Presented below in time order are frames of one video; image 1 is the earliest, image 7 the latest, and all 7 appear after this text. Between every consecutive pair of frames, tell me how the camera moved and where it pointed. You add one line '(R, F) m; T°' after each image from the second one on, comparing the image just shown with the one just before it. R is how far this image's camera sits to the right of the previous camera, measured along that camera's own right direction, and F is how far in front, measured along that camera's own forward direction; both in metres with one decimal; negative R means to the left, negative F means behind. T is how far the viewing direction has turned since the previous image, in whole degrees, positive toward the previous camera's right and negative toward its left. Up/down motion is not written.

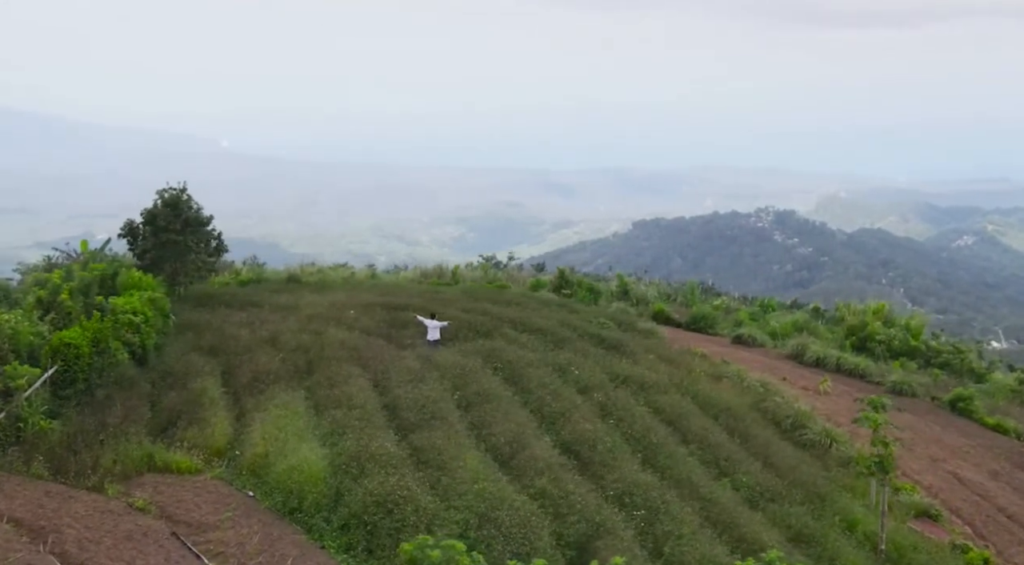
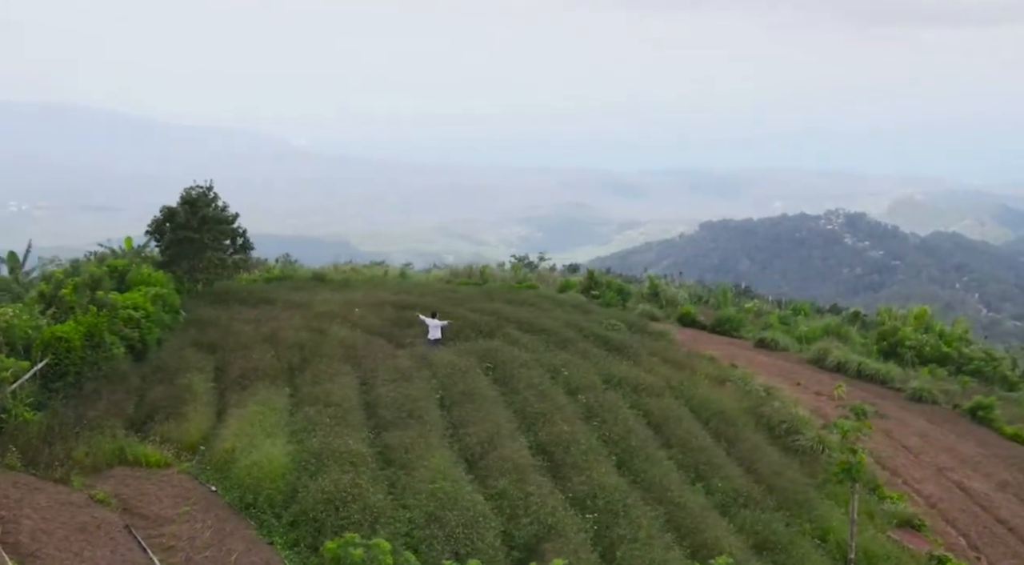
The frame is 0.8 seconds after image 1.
(+0.9, +0.1) m; -3°
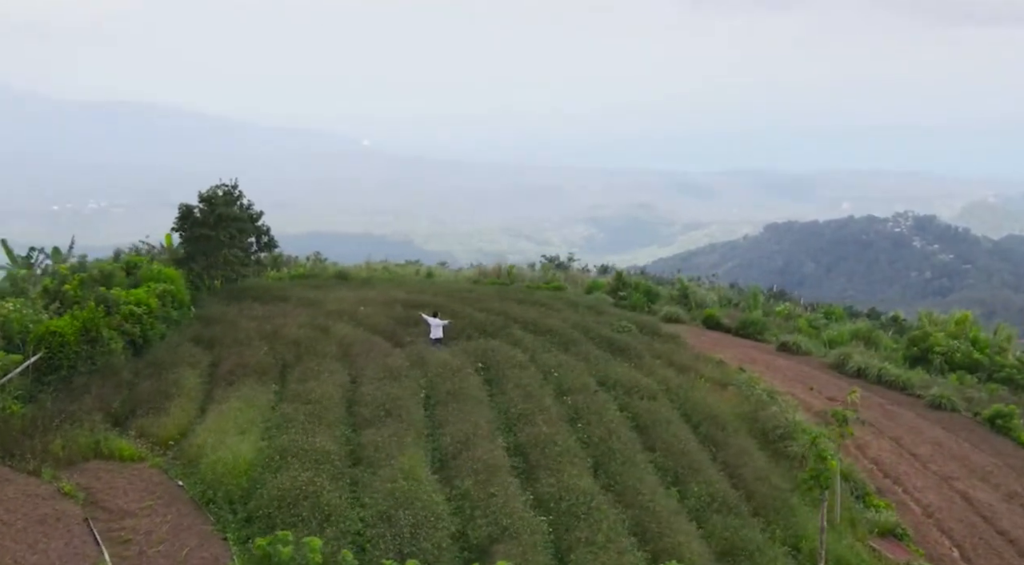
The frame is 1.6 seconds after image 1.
(+0.8, +0.1) m; -2°
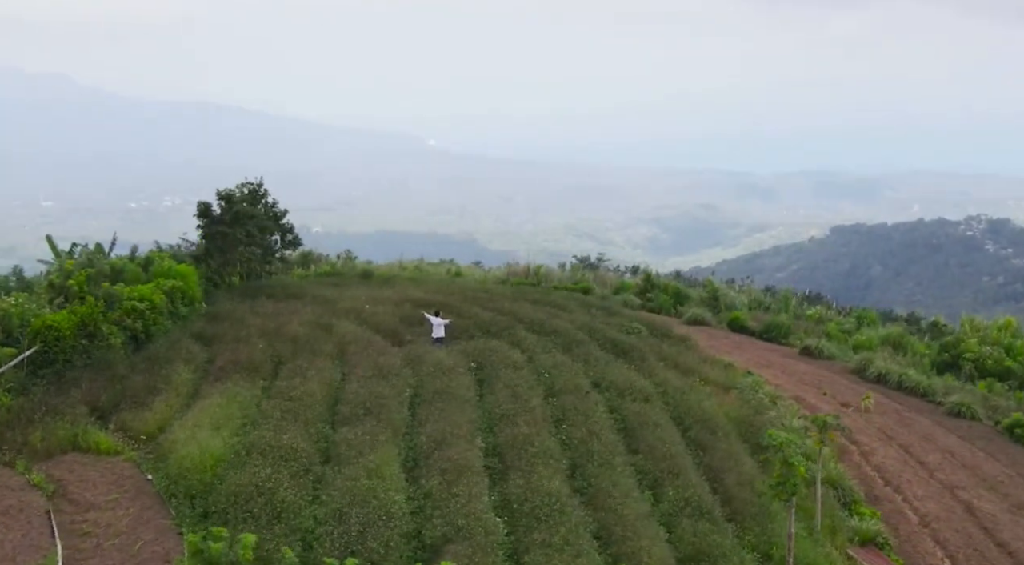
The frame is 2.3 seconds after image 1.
(+0.8, +0.1) m; -2°
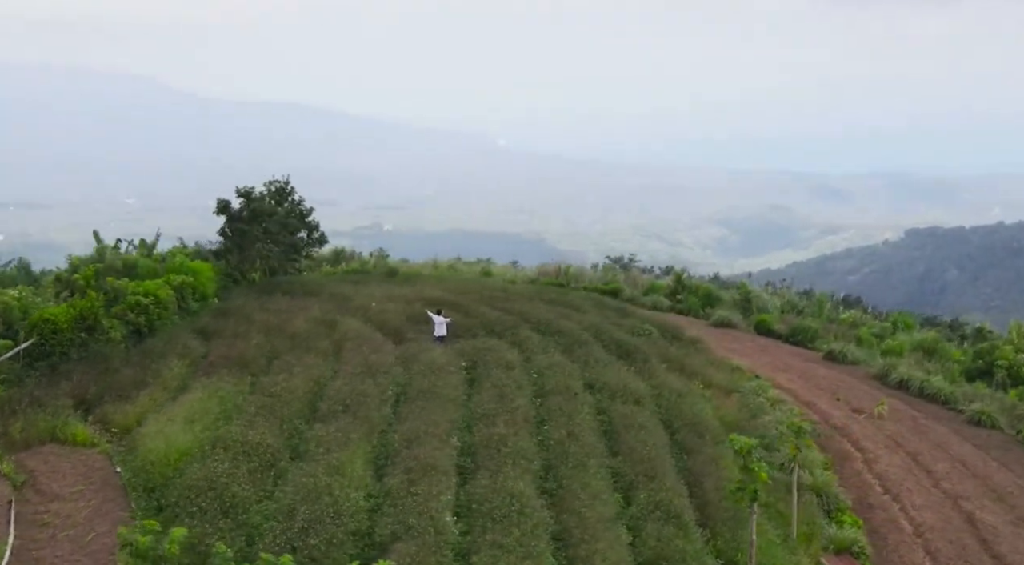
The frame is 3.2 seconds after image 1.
(+0.9, +0.1) m; -3°
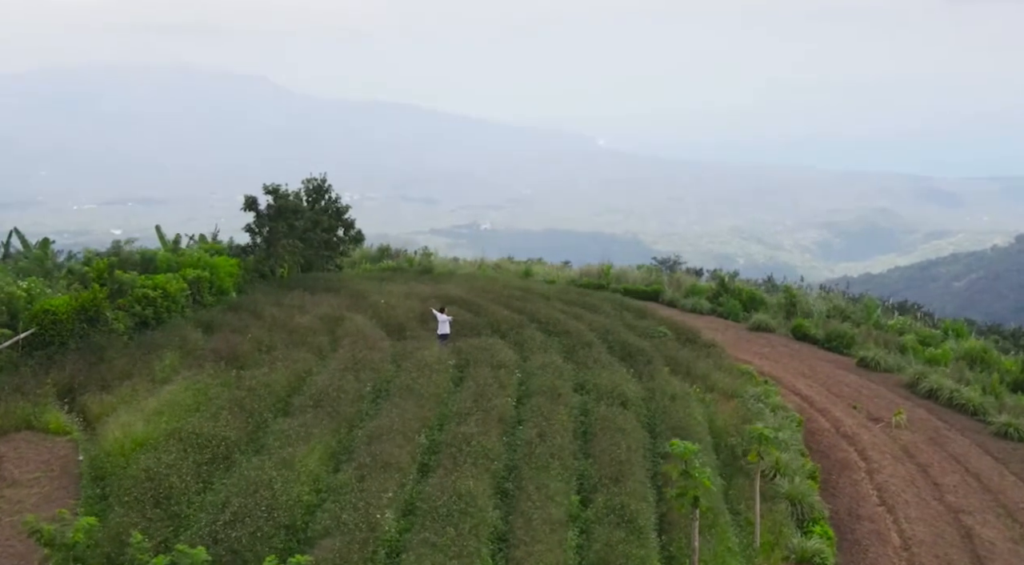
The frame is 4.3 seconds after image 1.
(+1.2, +0.1) m; -4°
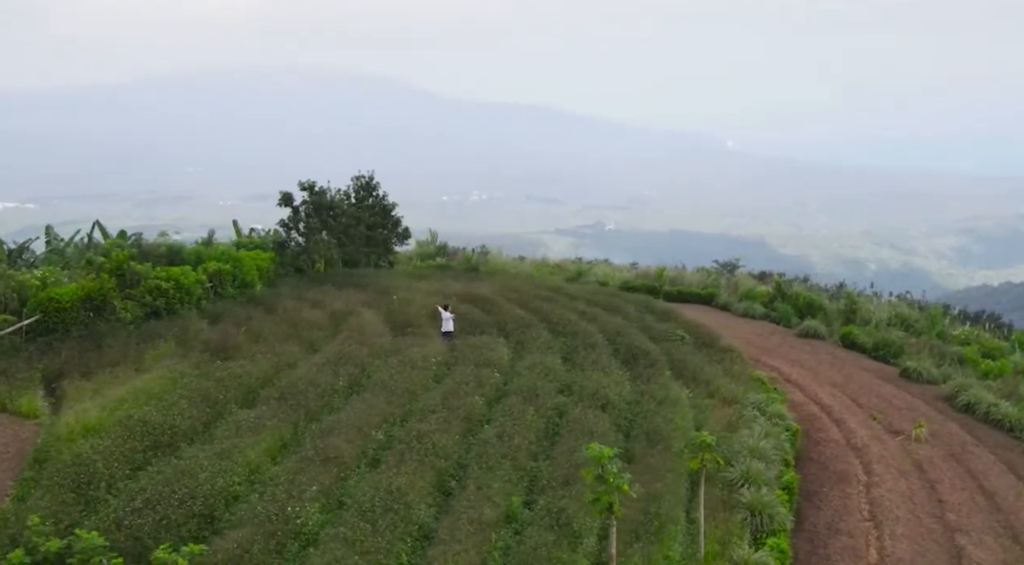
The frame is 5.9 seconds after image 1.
(+1.6, 0.0) m; -5°
